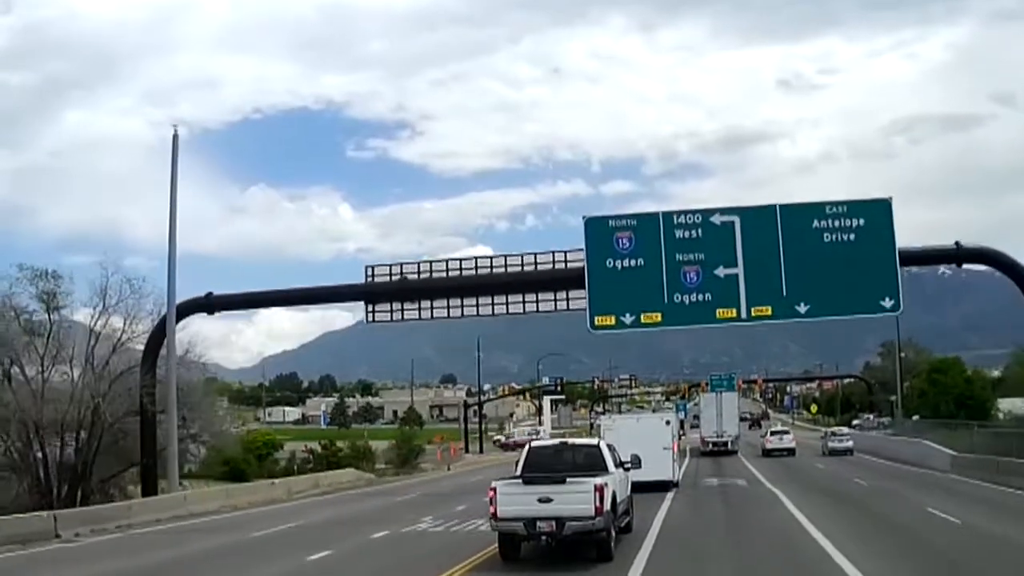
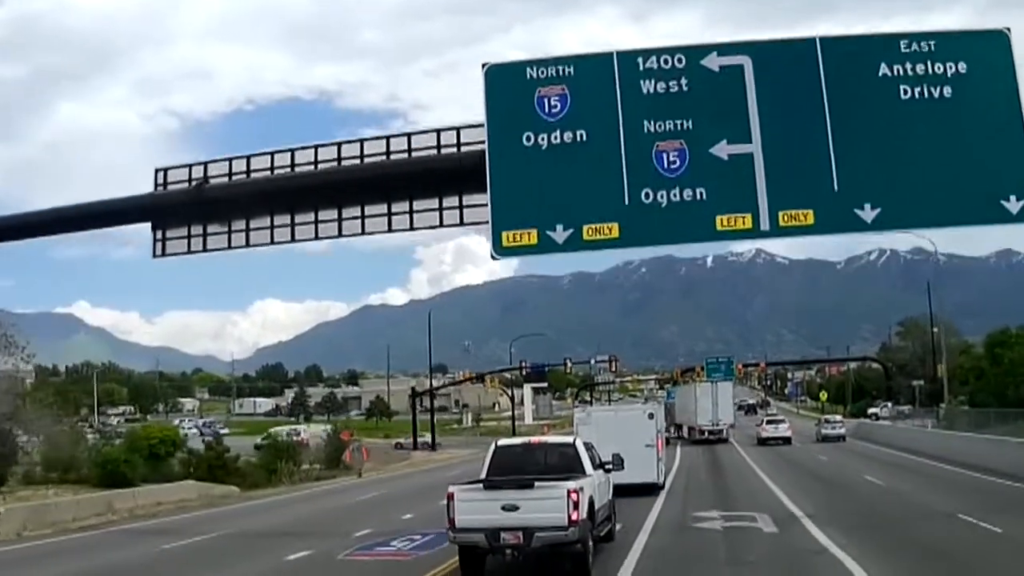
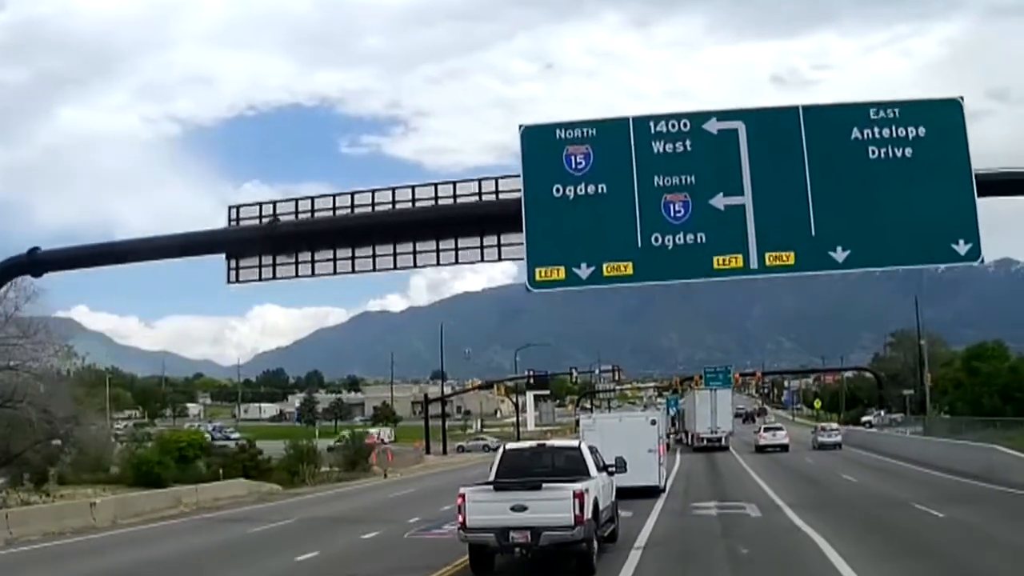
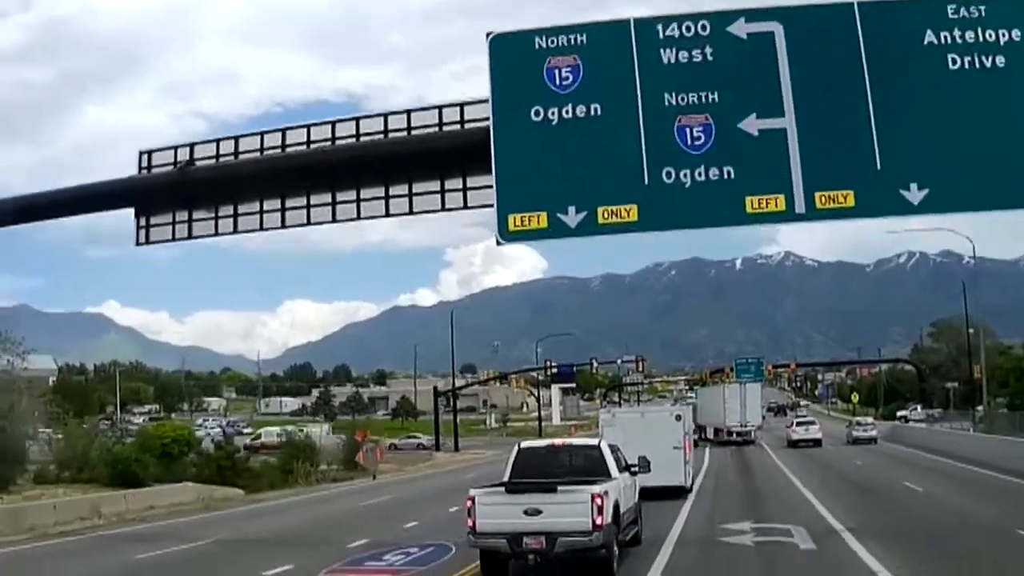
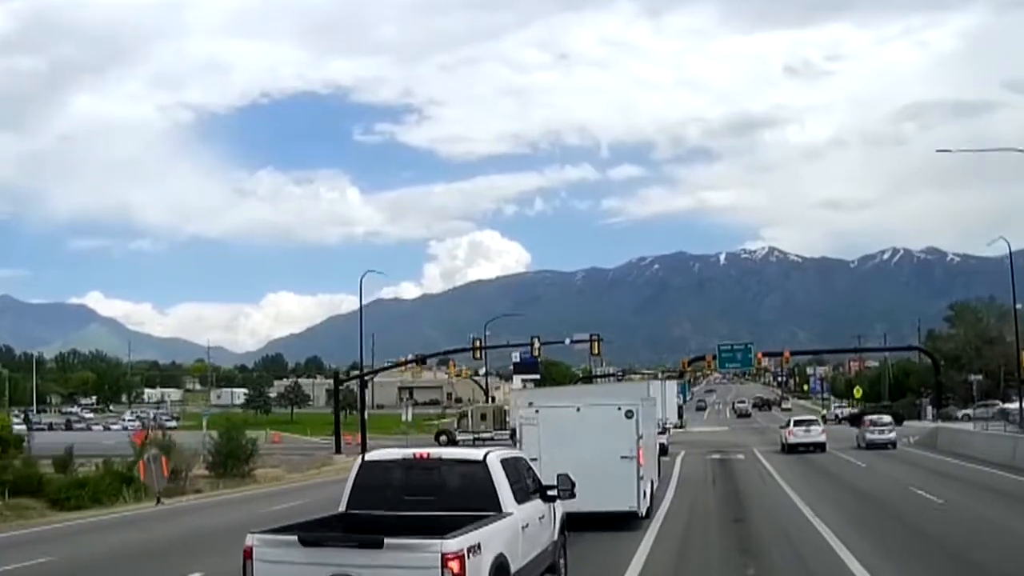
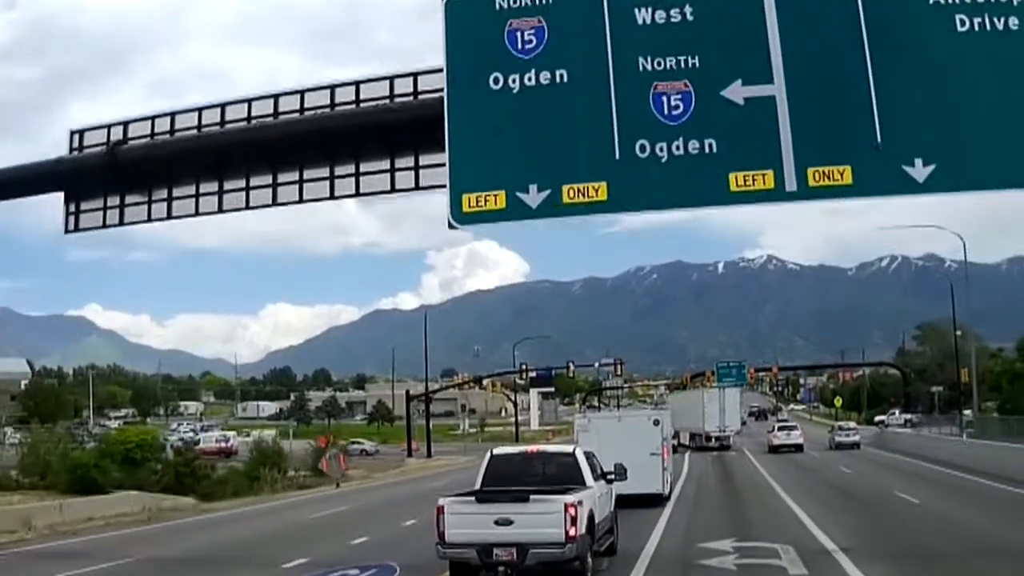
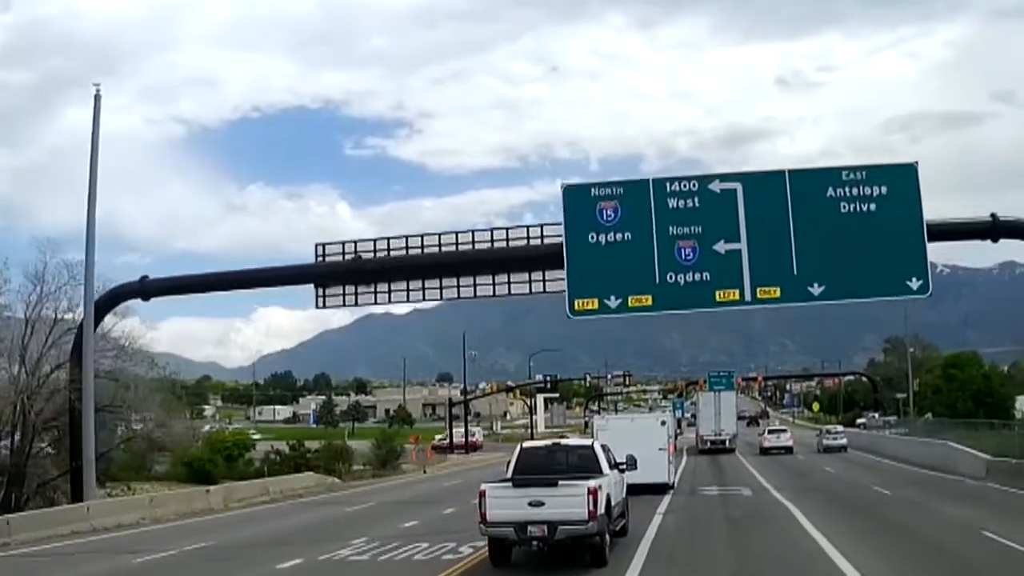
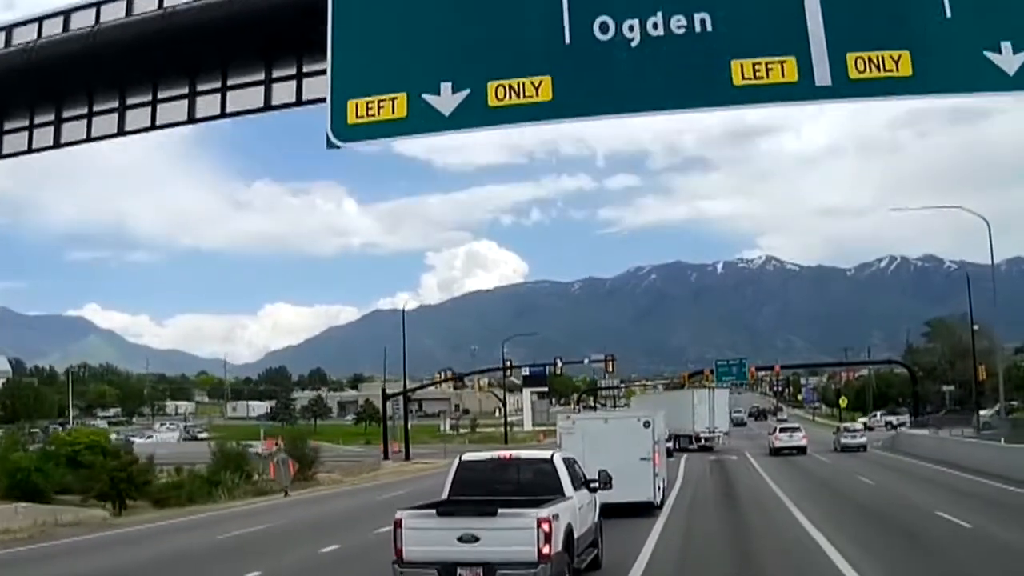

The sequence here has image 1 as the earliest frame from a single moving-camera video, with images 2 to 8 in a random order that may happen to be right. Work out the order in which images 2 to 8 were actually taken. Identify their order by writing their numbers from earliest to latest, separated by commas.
7, 3, 2, 4, 6, 8, 5
